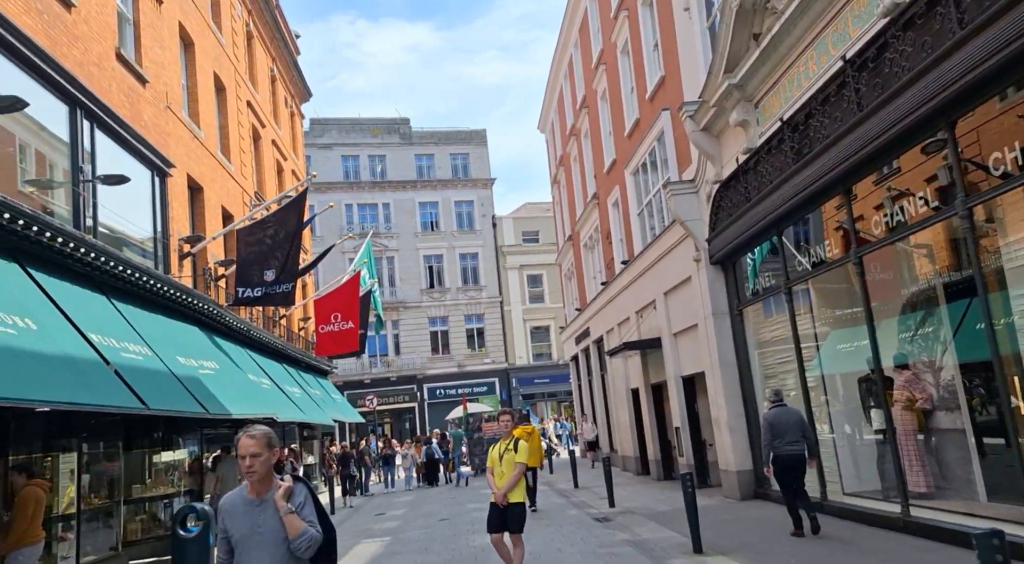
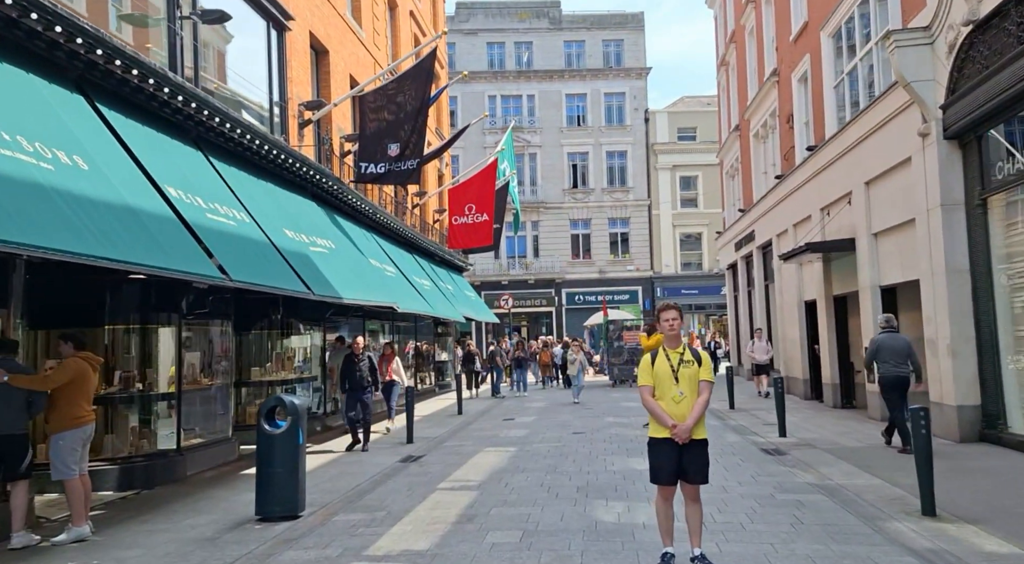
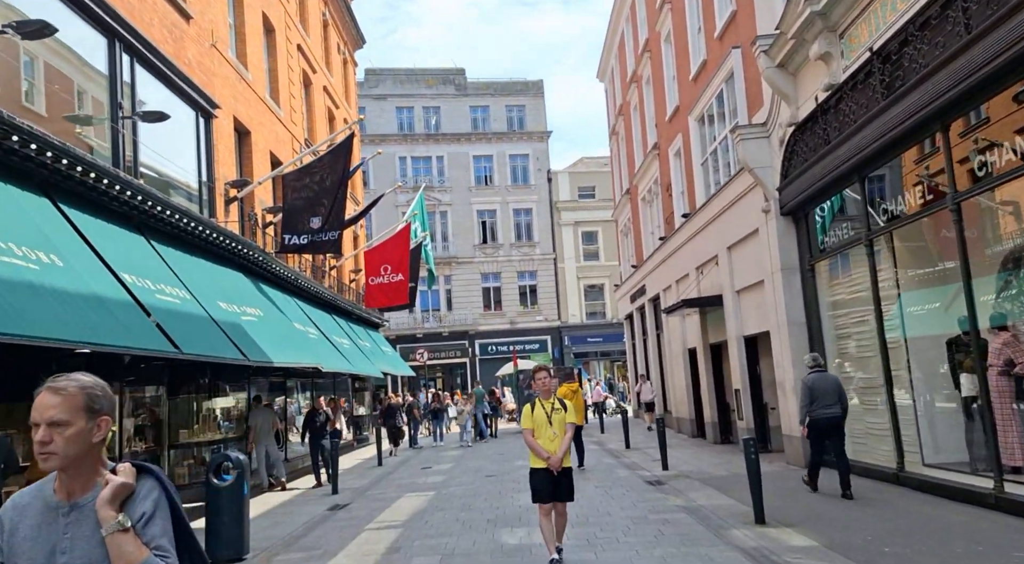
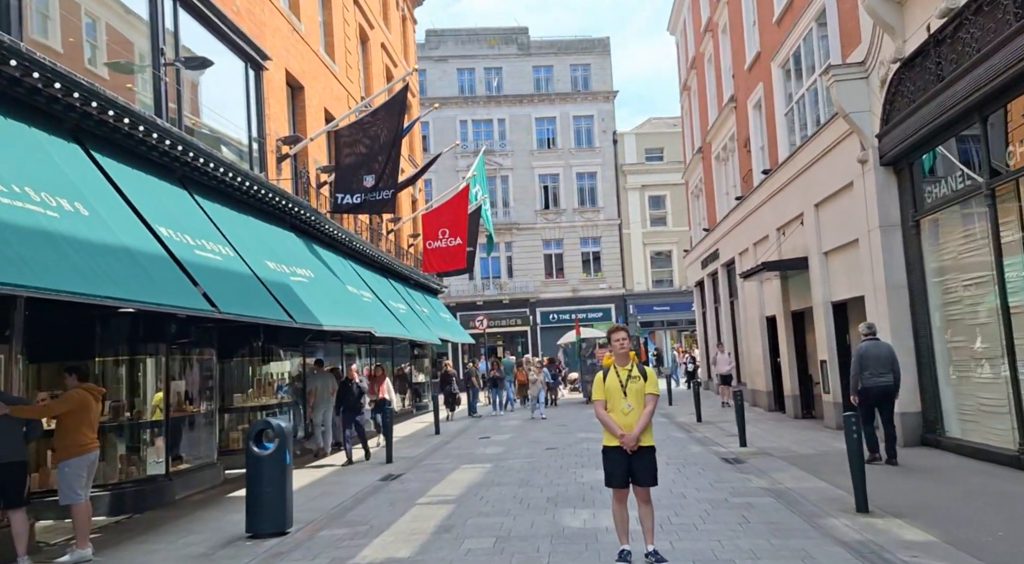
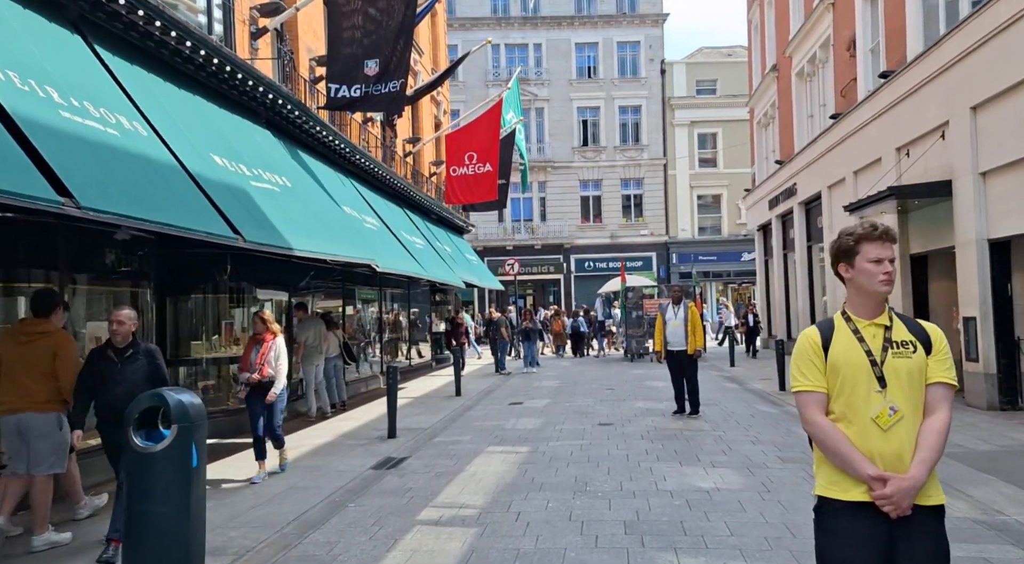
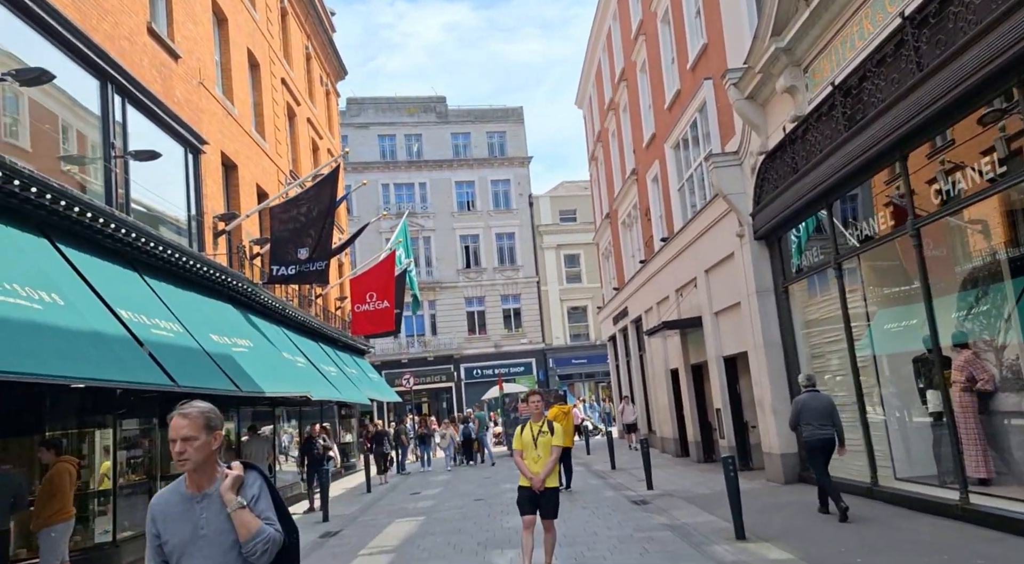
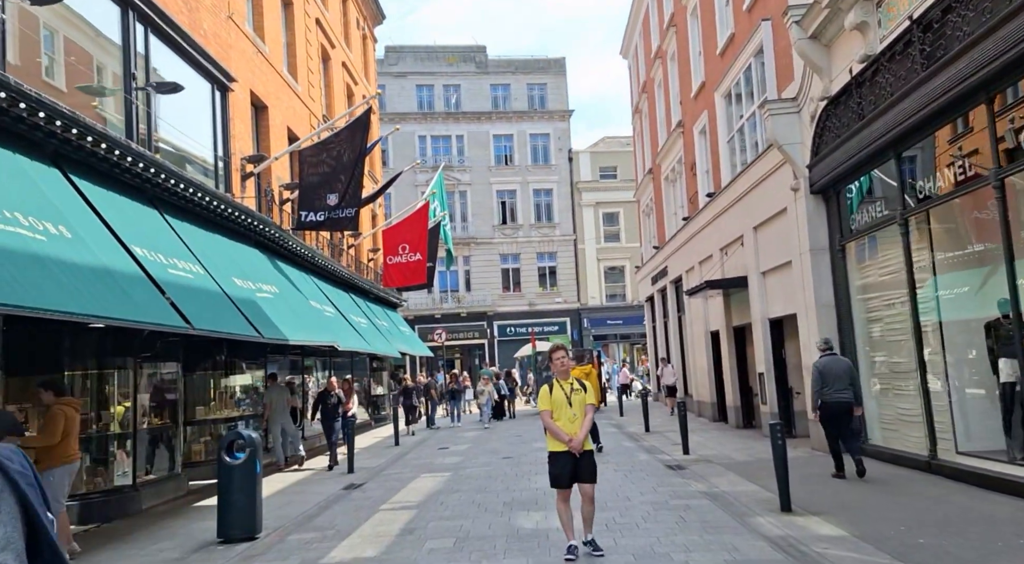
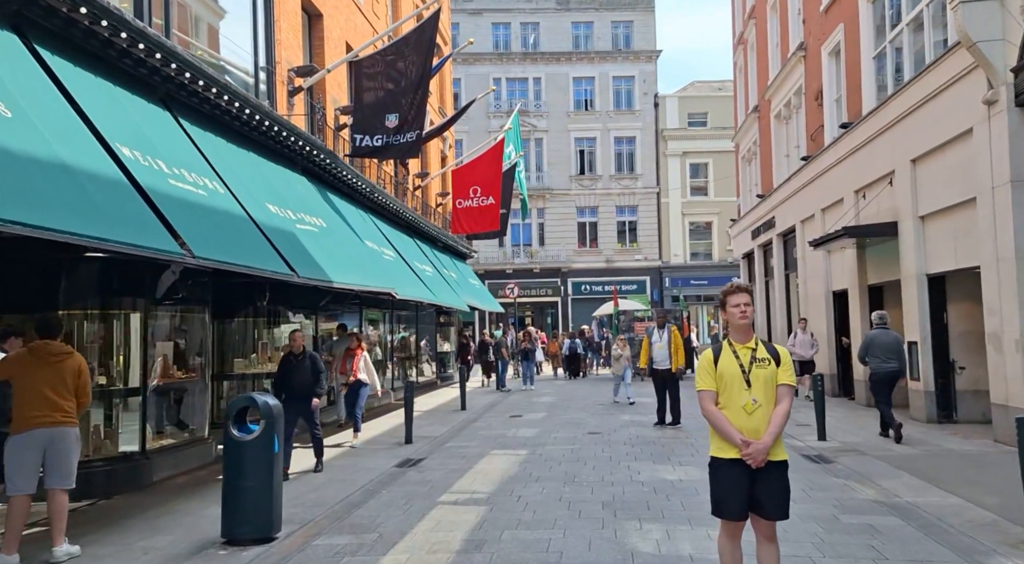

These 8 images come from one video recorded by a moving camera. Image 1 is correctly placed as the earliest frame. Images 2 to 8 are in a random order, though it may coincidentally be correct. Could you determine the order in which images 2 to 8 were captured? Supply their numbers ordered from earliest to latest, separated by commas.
6, 3, 7, 4, 2, 8, 5
